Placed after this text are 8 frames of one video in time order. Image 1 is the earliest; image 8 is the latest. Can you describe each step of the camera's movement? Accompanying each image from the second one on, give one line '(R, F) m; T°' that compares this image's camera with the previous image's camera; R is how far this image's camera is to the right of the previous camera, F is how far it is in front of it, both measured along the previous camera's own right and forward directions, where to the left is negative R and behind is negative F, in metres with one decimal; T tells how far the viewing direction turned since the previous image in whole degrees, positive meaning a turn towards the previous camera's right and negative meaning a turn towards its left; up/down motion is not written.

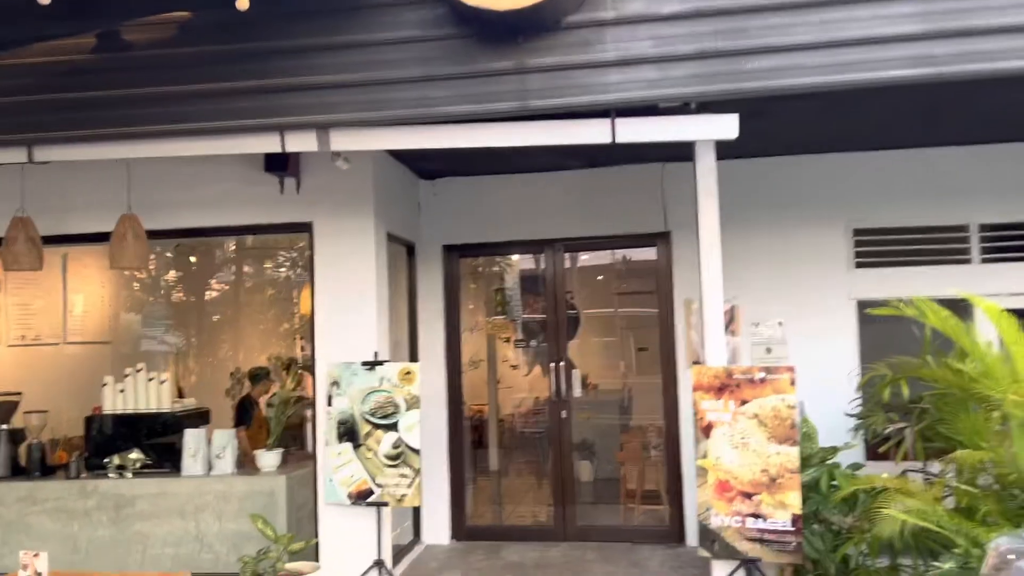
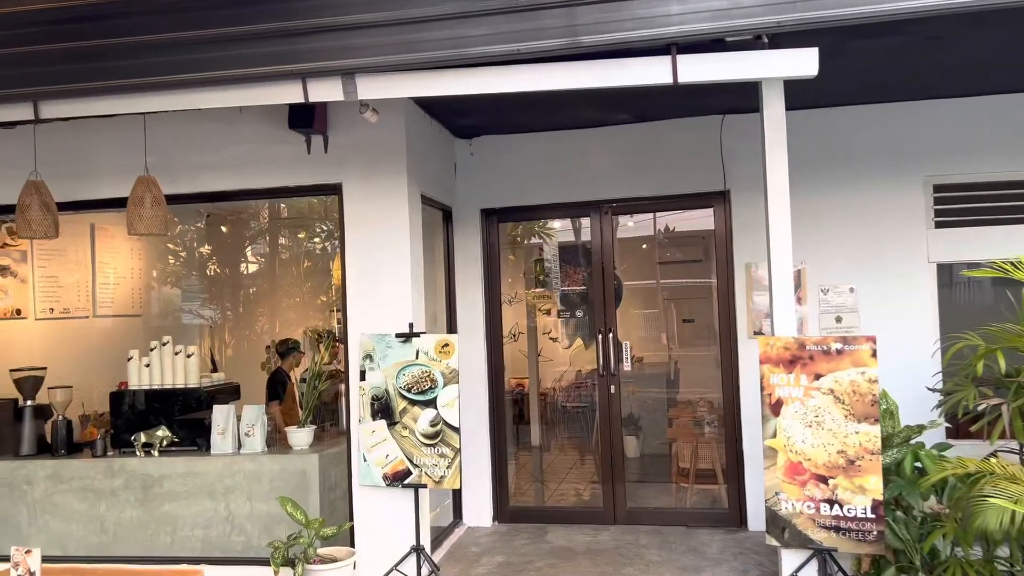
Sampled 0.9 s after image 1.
(0.0, +0.3) m; -3°
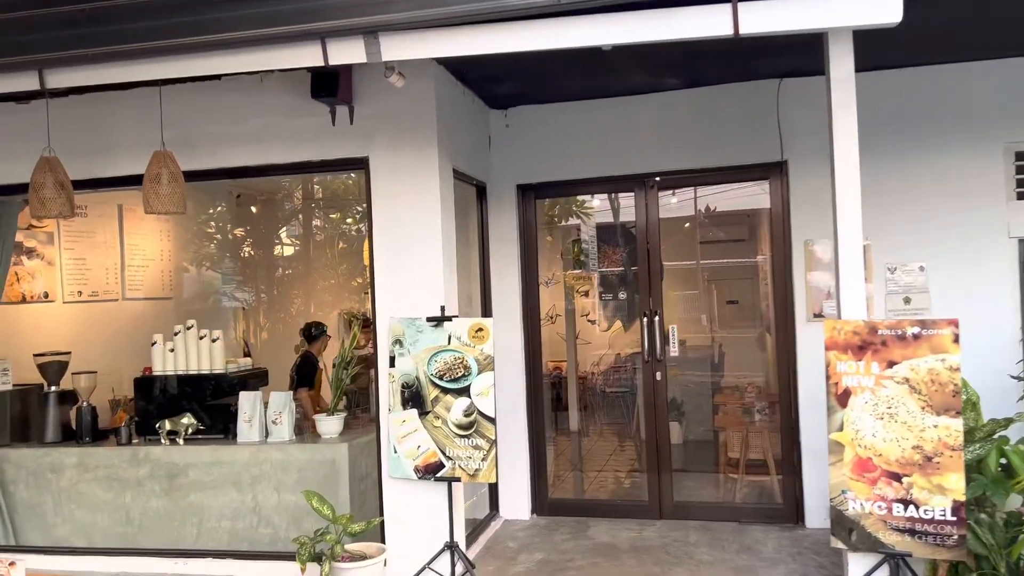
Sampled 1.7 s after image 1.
(0.0, +0.3) m; -3°
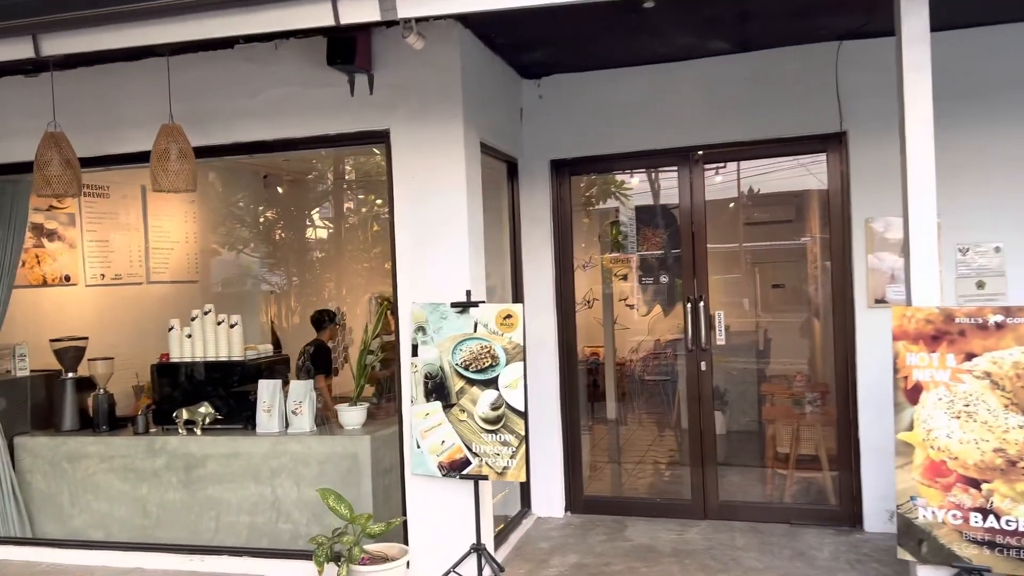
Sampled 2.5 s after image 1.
(0.0, +0.3) m; -3°
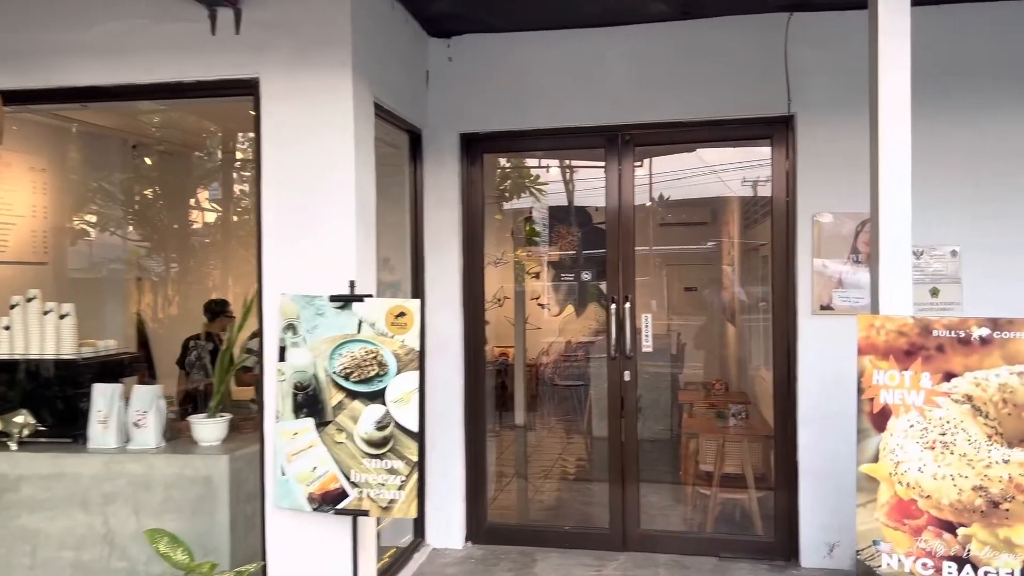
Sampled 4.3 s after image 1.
(0.0, +0.5) m; +6°
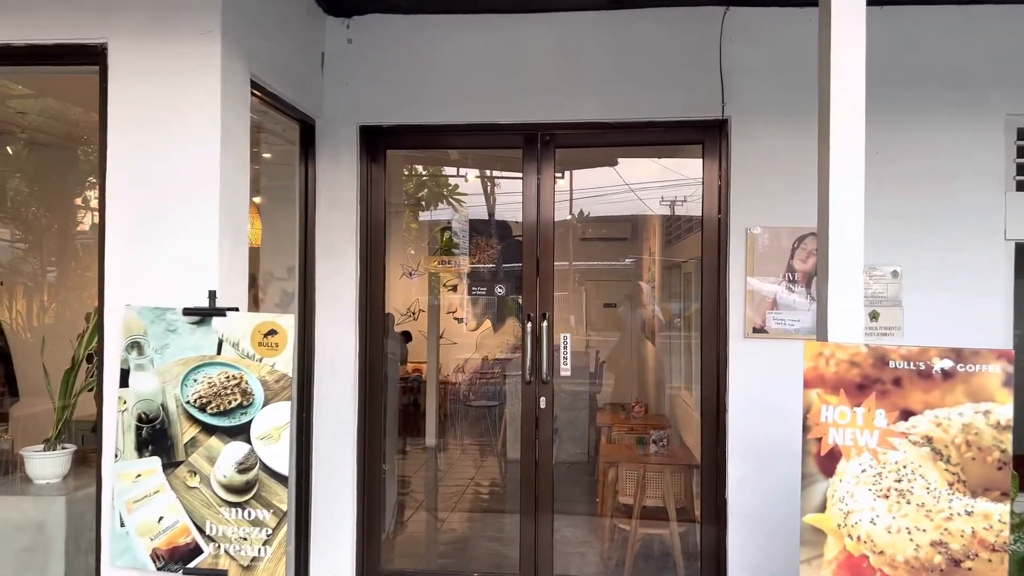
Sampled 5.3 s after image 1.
(+0.1, +0.4) m; +6°
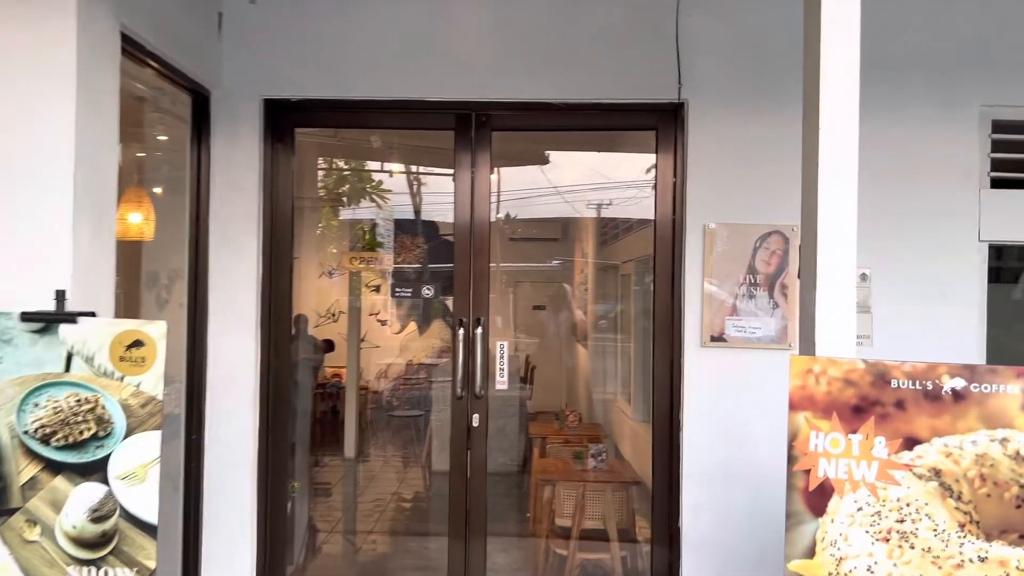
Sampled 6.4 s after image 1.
(0.0, +0.4) m; +5°
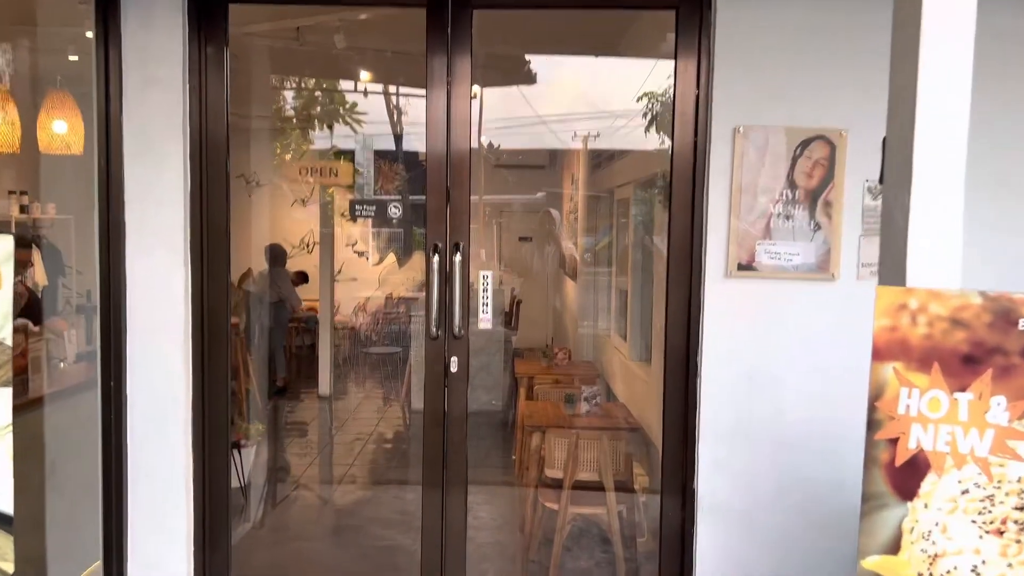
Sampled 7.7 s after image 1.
(0.0, +0.4) m; +1°
